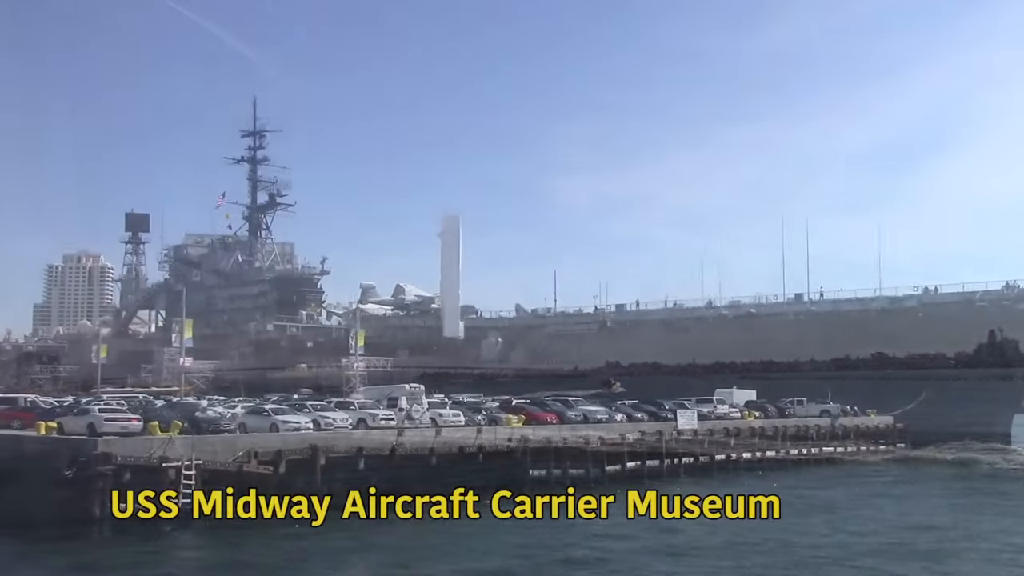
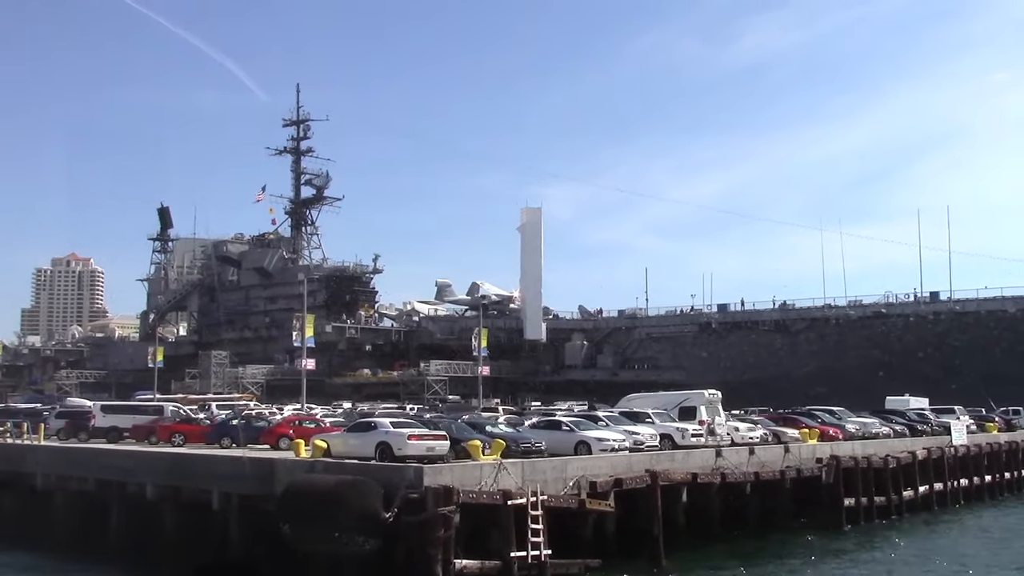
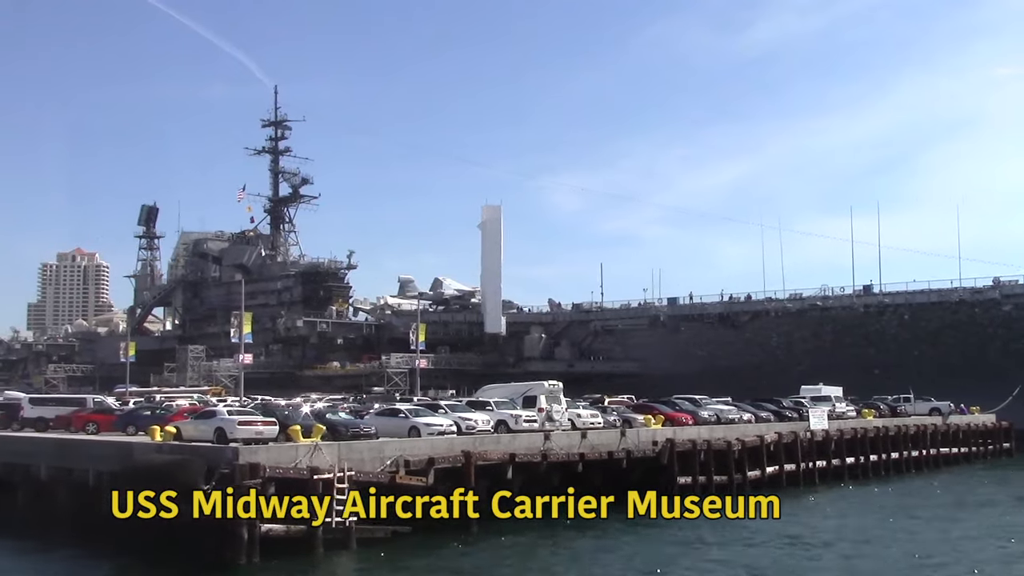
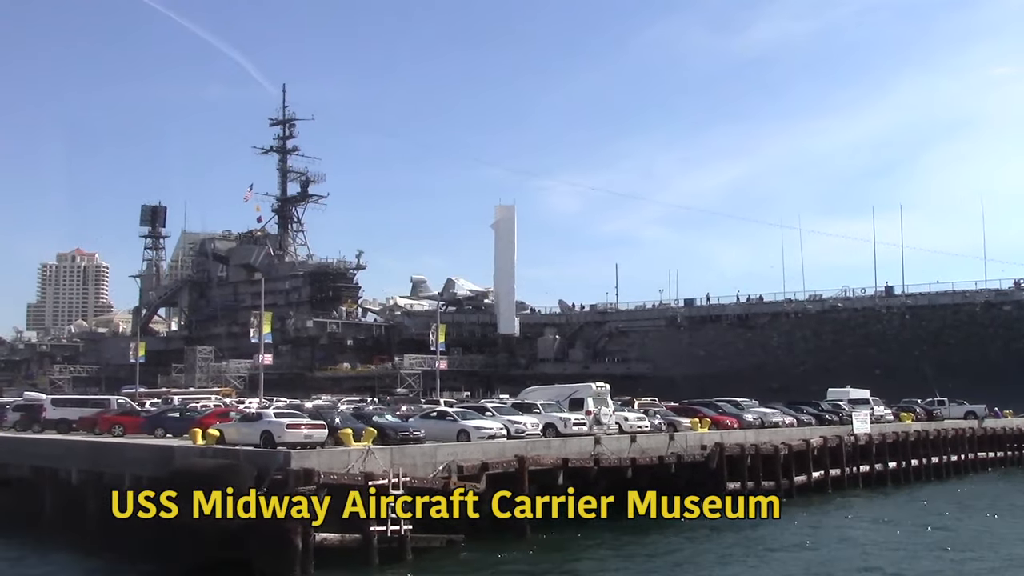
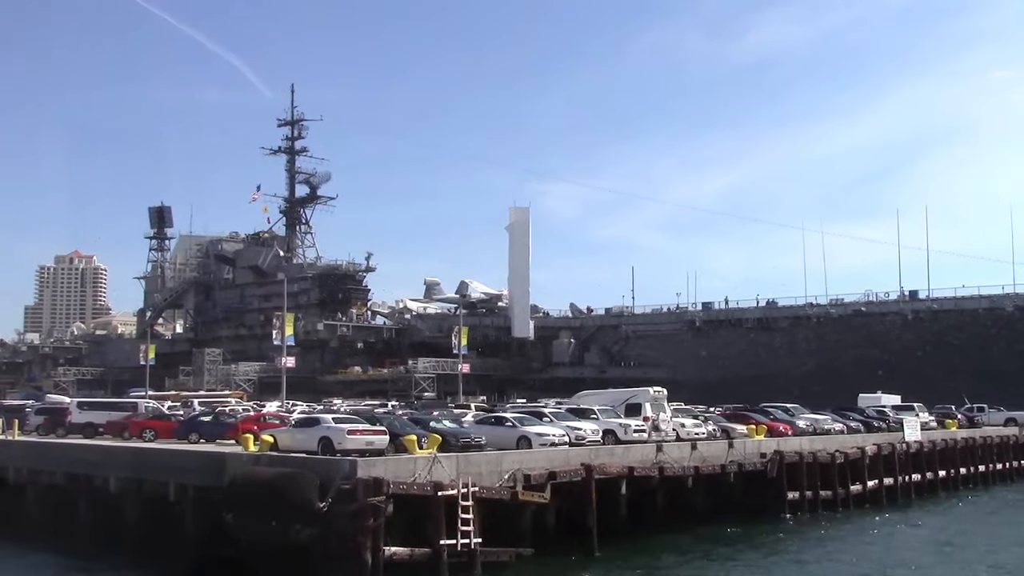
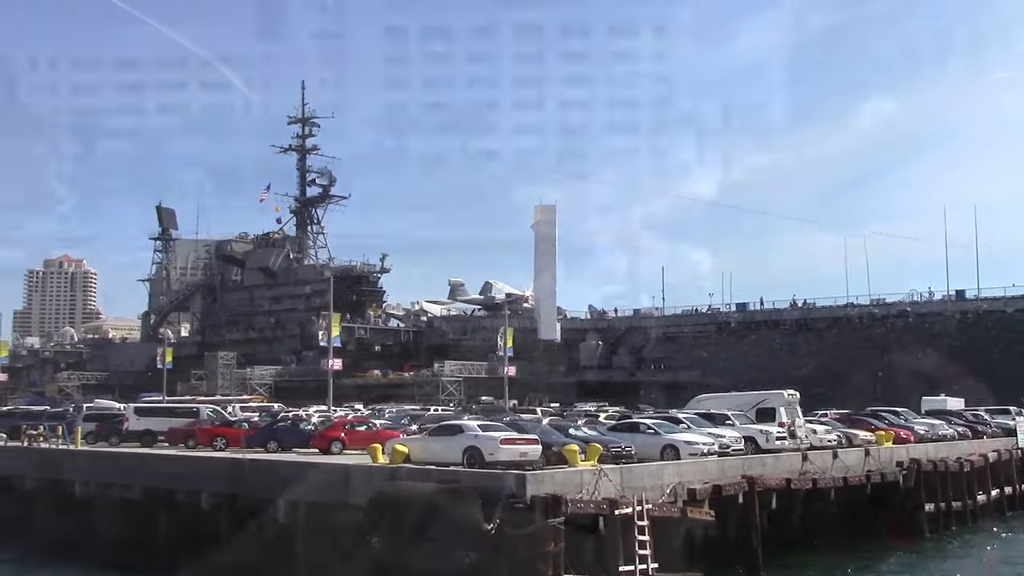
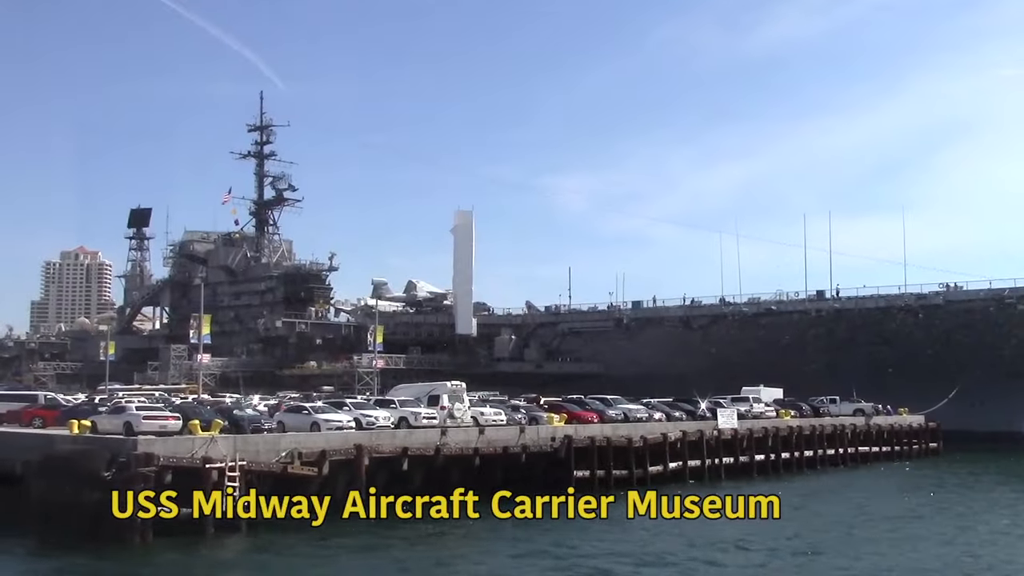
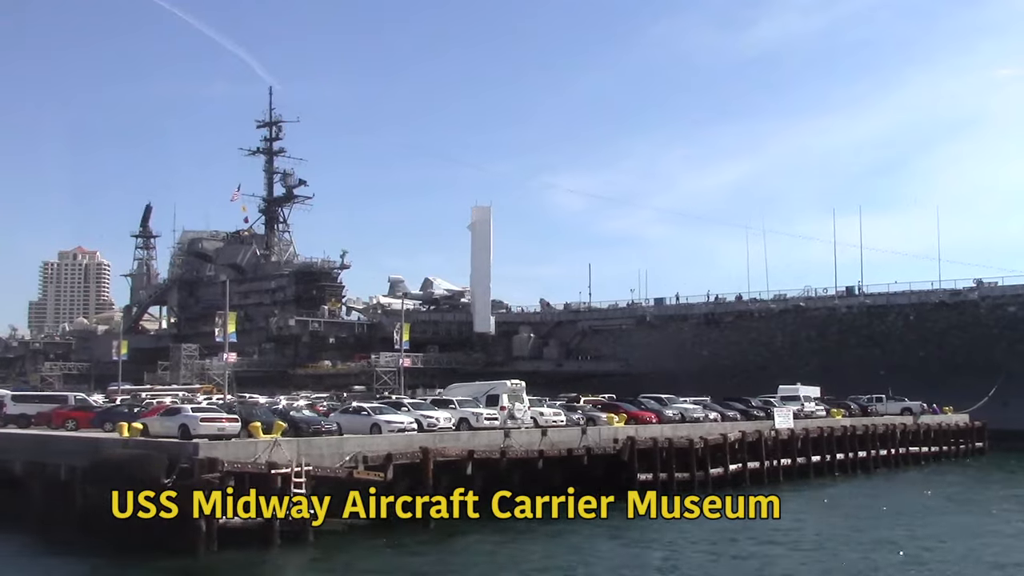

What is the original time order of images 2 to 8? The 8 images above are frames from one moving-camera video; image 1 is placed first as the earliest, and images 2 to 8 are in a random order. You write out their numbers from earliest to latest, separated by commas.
7, 8, 3, 4, 5, 2, 6
